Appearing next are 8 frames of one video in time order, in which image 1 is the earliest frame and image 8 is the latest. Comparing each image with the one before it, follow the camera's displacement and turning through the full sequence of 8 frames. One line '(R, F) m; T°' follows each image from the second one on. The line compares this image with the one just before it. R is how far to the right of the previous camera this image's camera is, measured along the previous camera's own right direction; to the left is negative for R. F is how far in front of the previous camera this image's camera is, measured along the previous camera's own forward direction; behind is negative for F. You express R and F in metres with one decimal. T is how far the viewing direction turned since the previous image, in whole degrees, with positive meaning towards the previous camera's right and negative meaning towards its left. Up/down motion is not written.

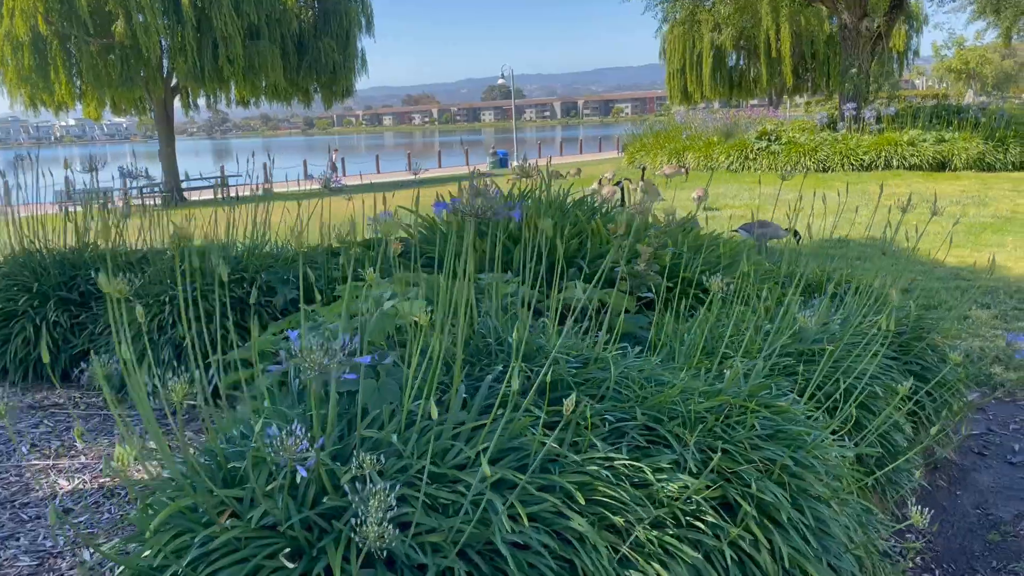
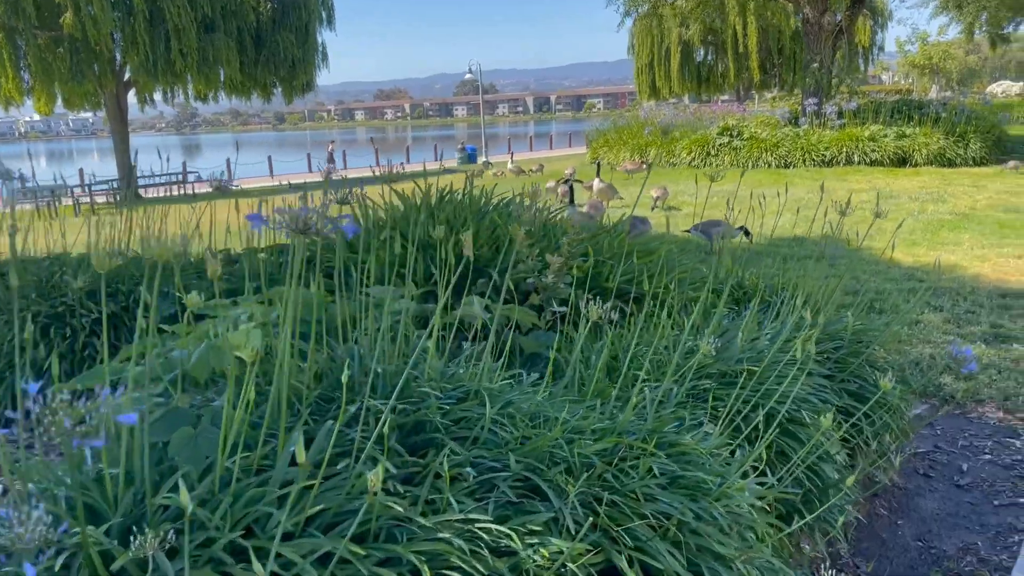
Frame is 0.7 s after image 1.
(+0.3, +0.4) m; +2°
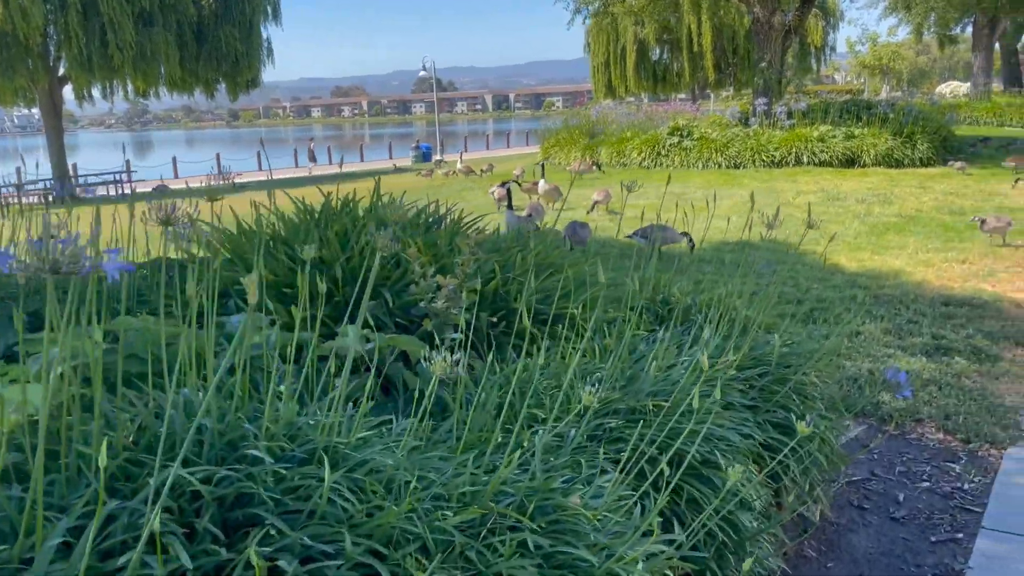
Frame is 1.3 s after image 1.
(+0.2, +0.4) m; +3°
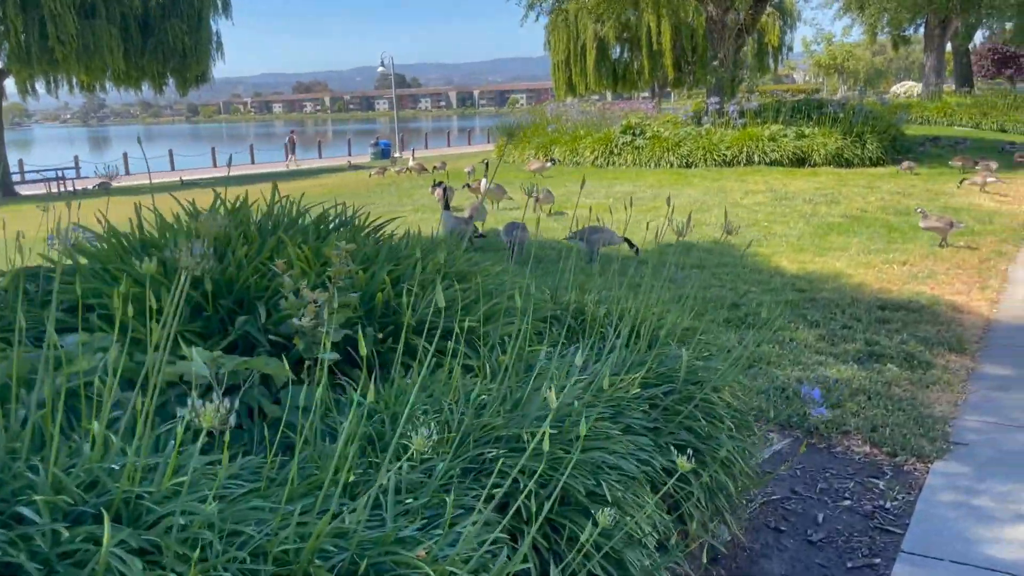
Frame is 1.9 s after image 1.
(+0.3, +0.2) m; +2°
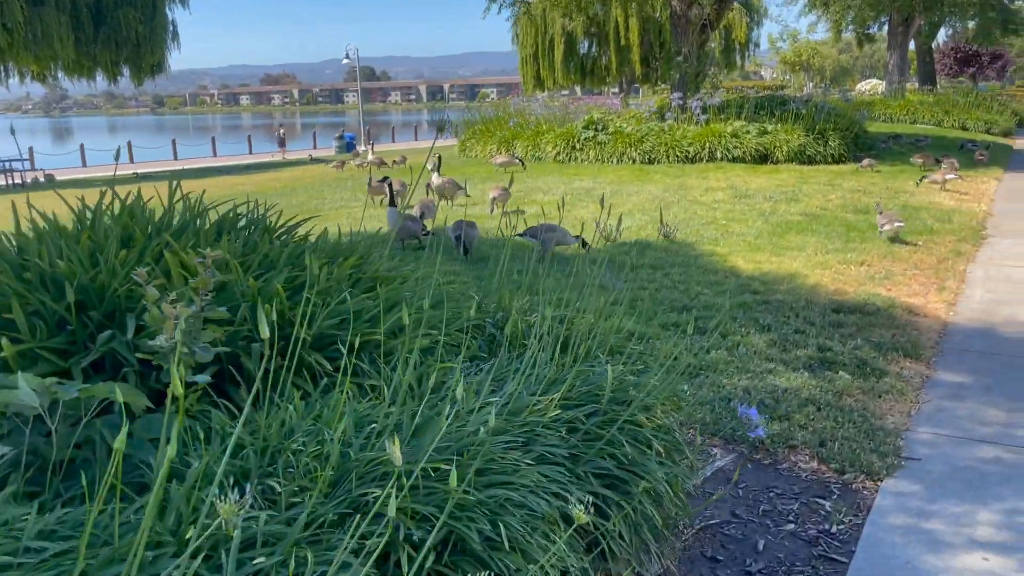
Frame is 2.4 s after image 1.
(+0.2, +0.3) m; +2°
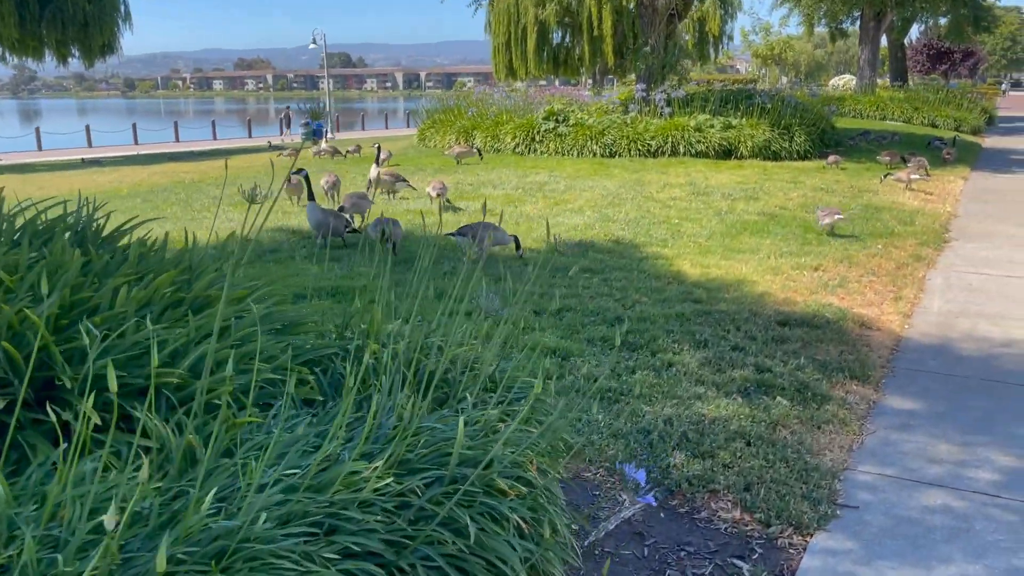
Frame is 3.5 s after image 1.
(+0.4, +0.6) m; +2°
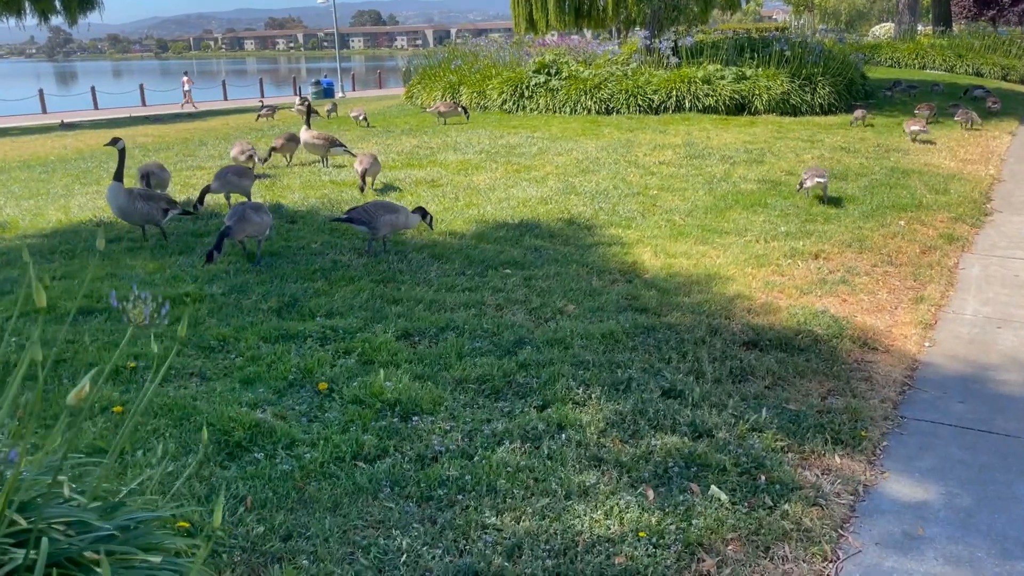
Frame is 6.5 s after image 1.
(+0.9, +1.7) m; -2°
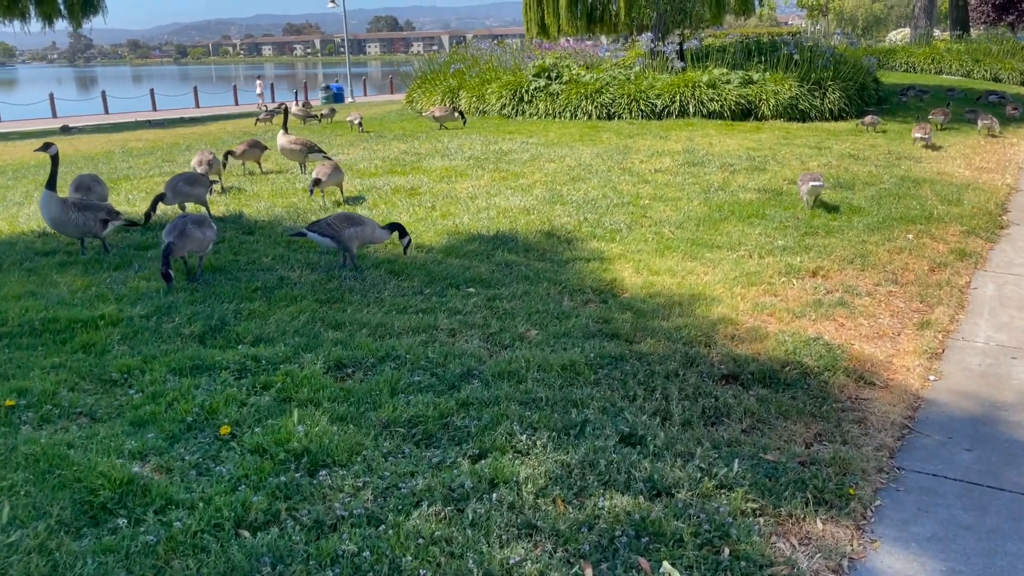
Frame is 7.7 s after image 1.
(+0.3, +0.5) m; -1°
